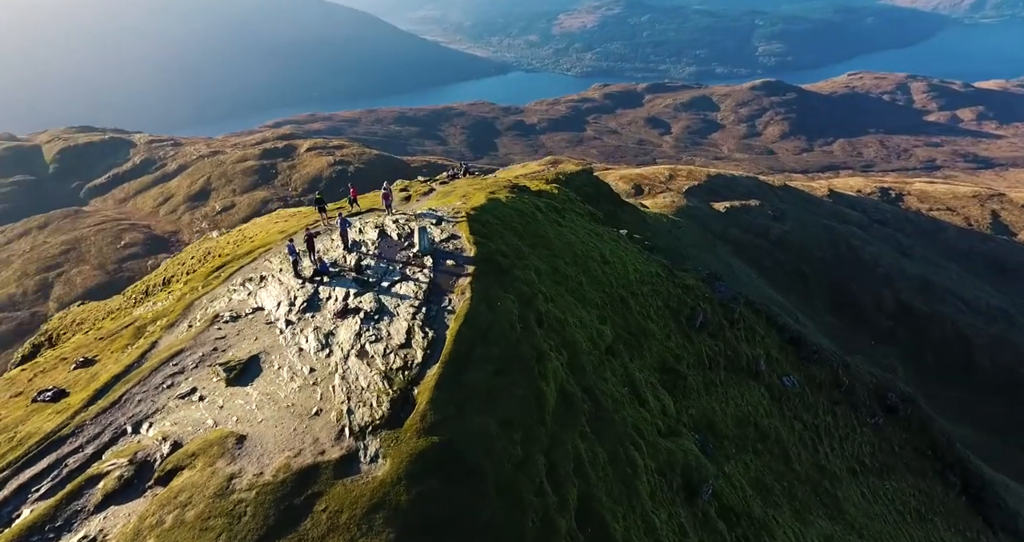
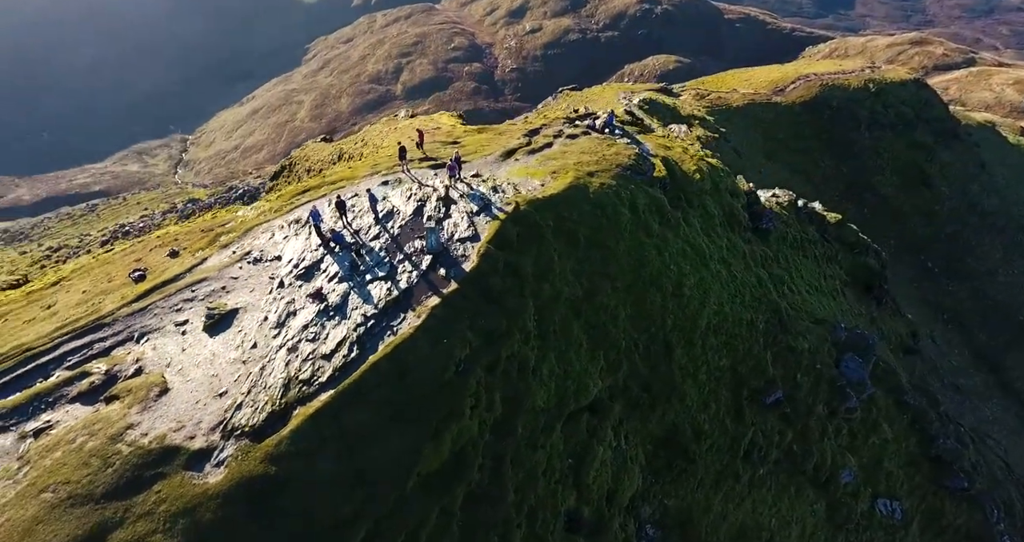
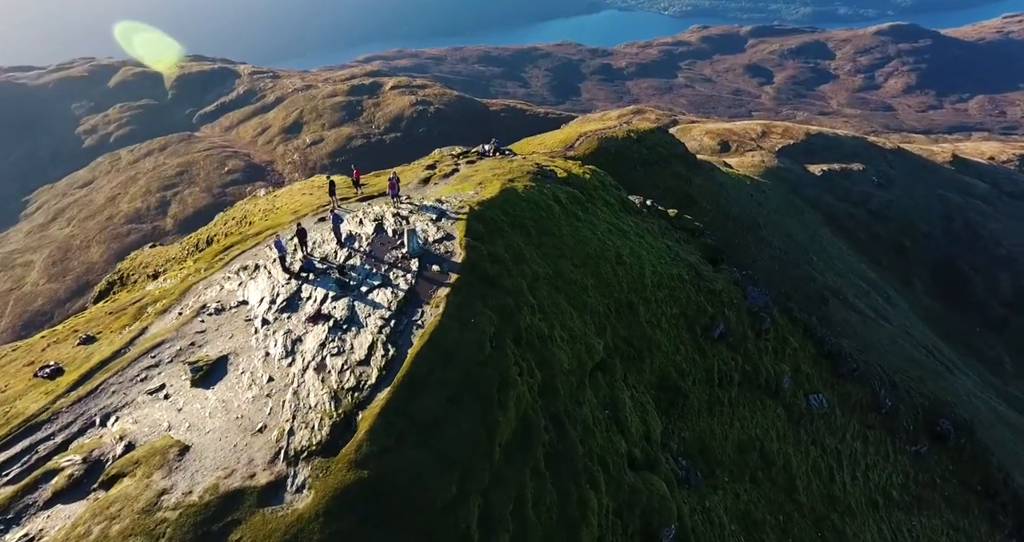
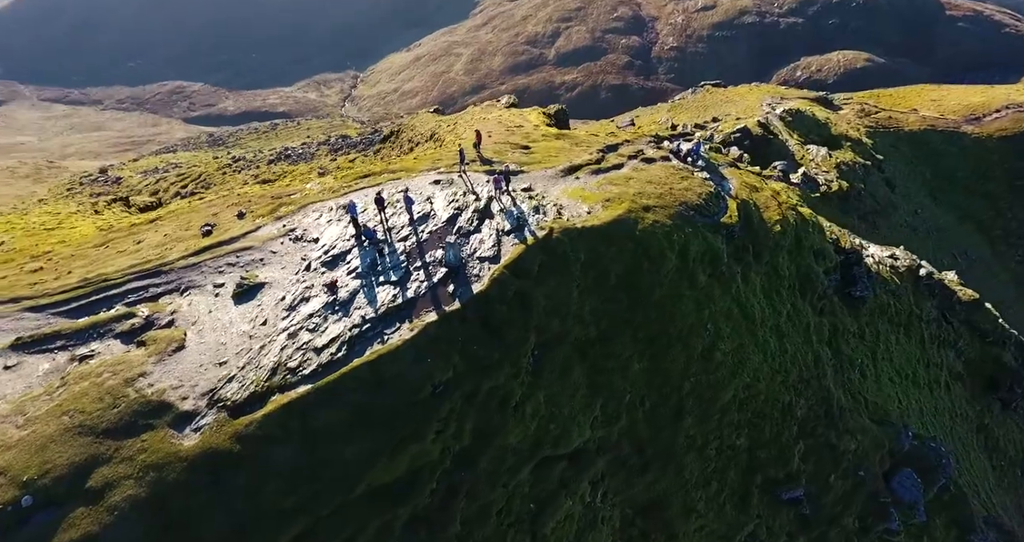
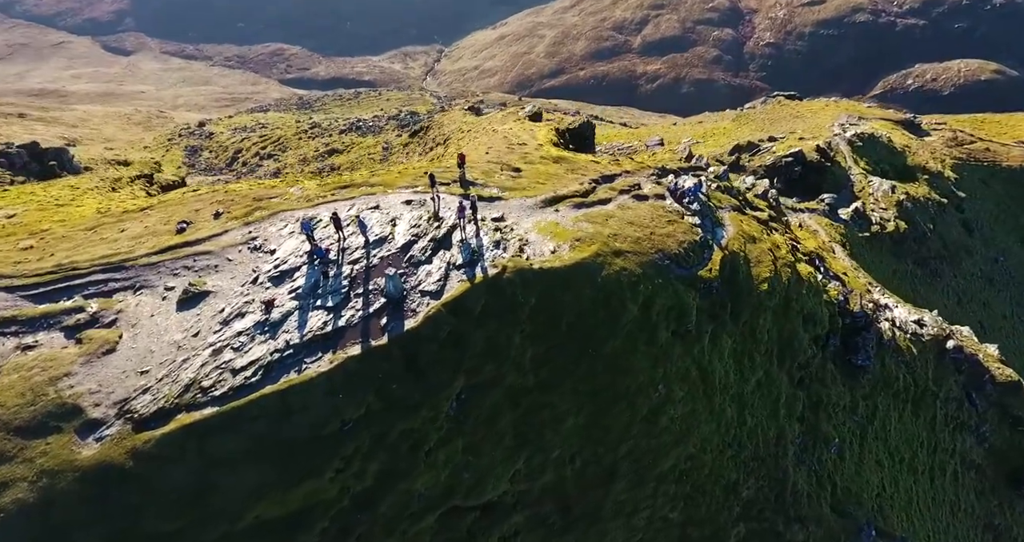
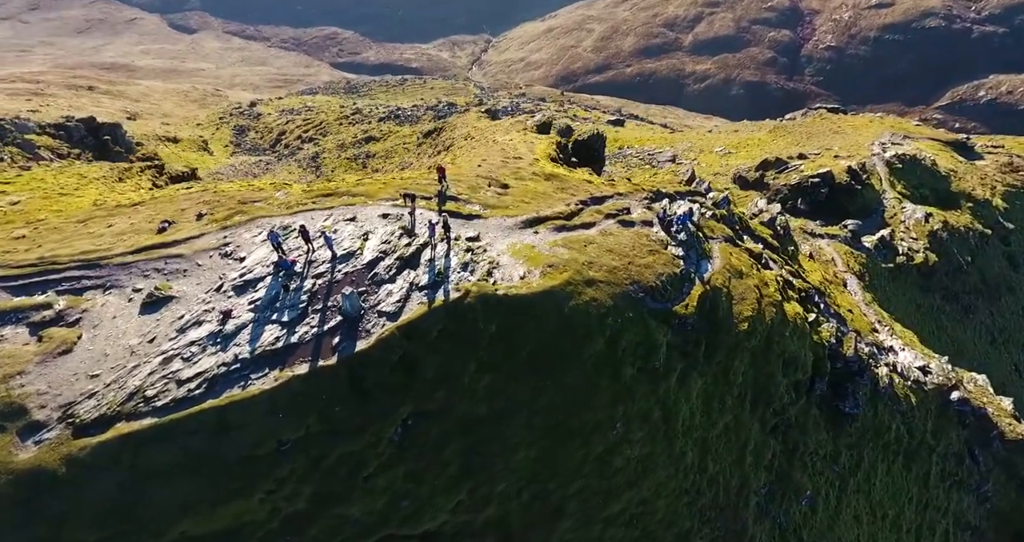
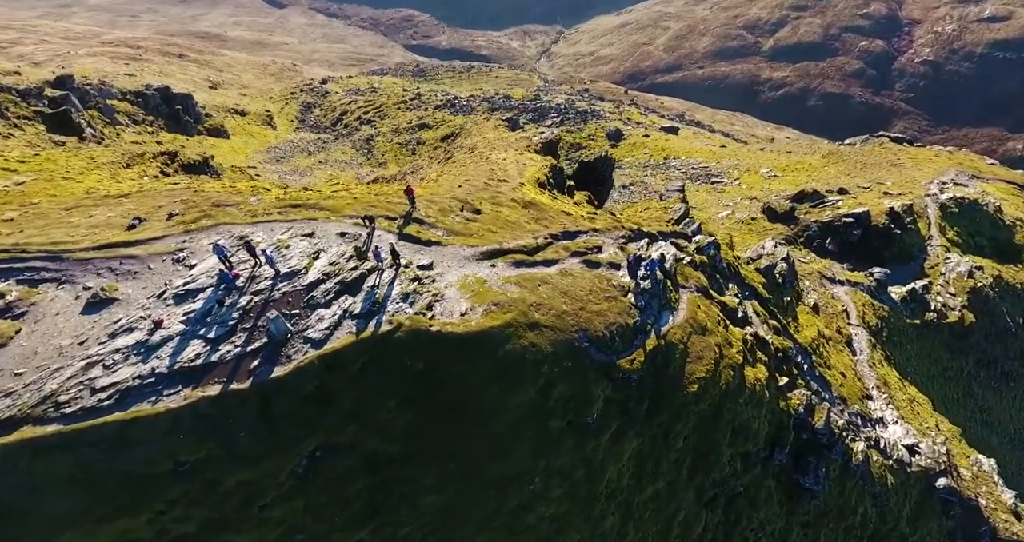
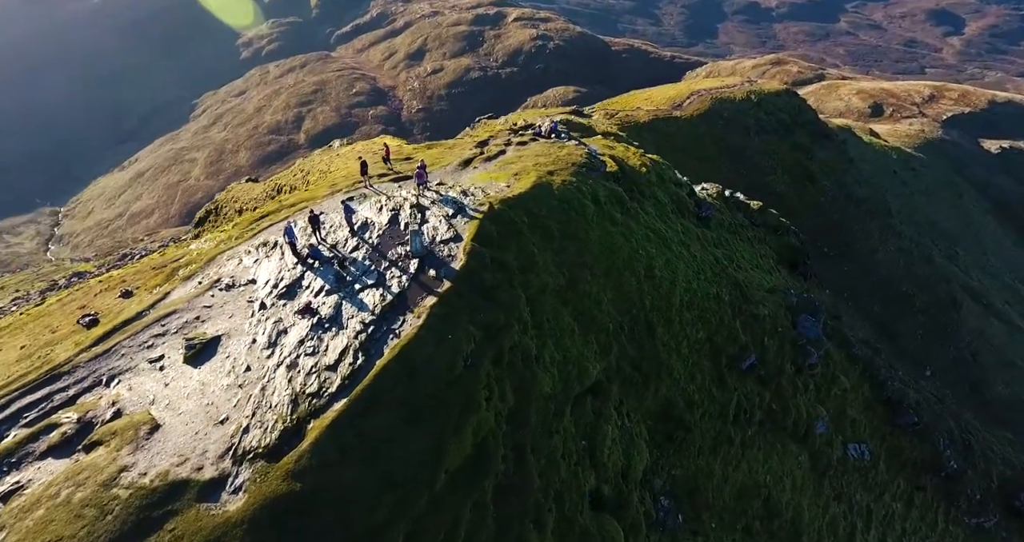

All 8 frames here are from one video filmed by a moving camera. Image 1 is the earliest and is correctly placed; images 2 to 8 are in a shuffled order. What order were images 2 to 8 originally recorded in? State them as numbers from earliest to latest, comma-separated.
3, 8, 2, 4, 5, 6, 7
